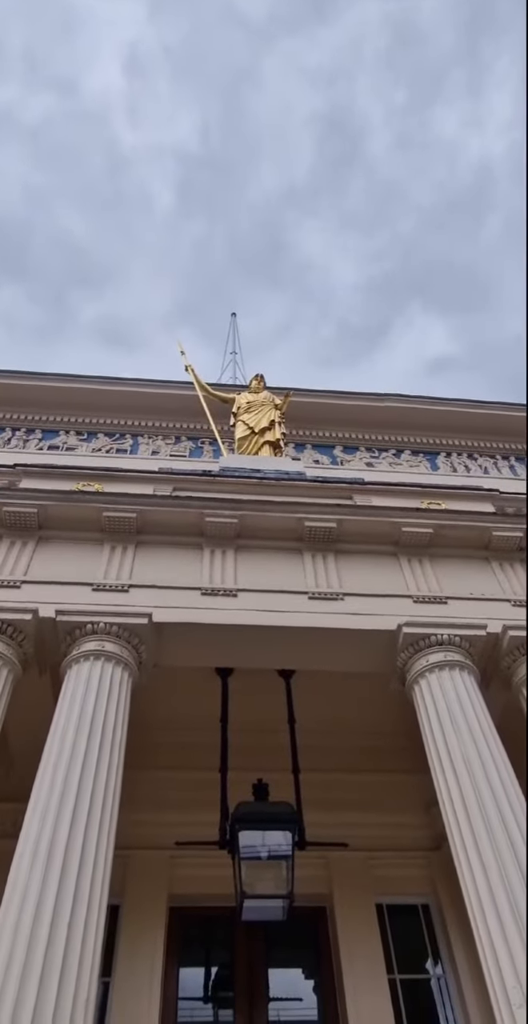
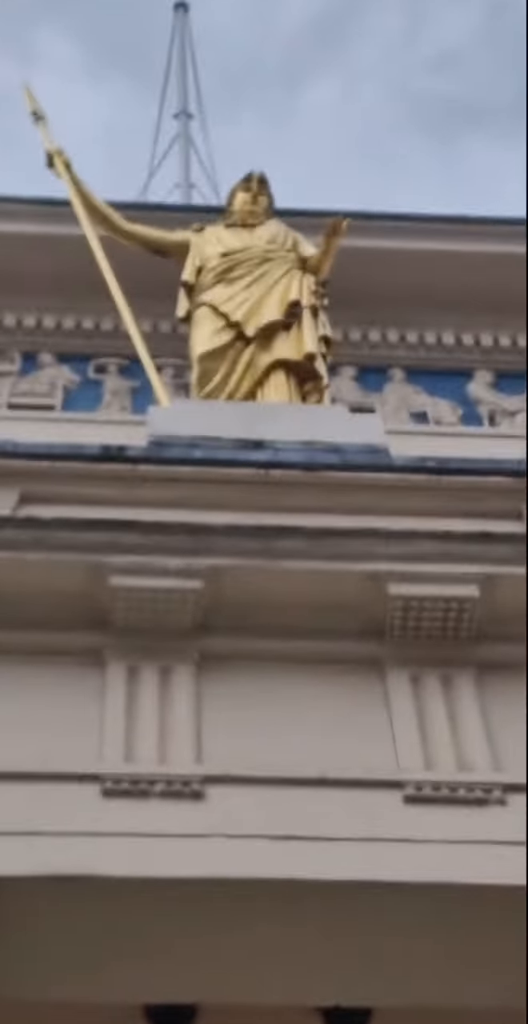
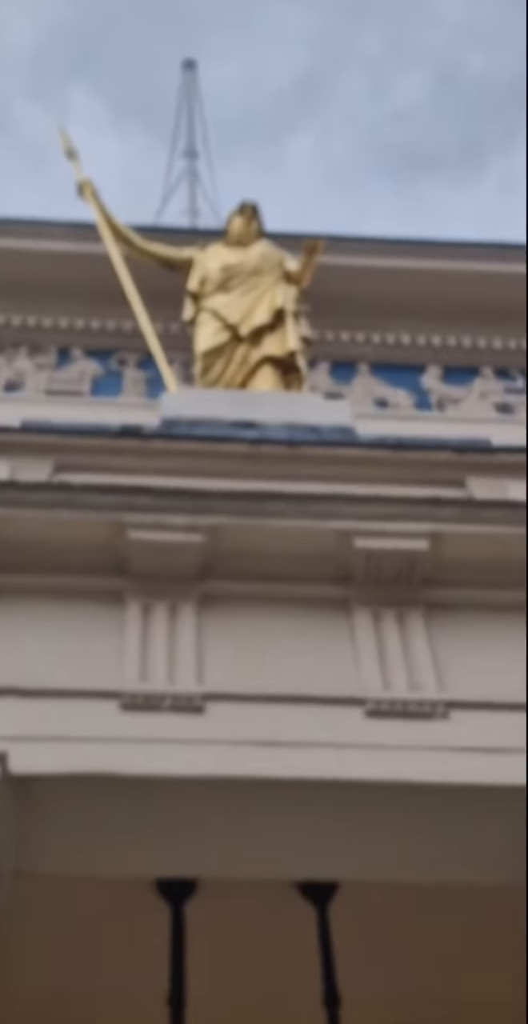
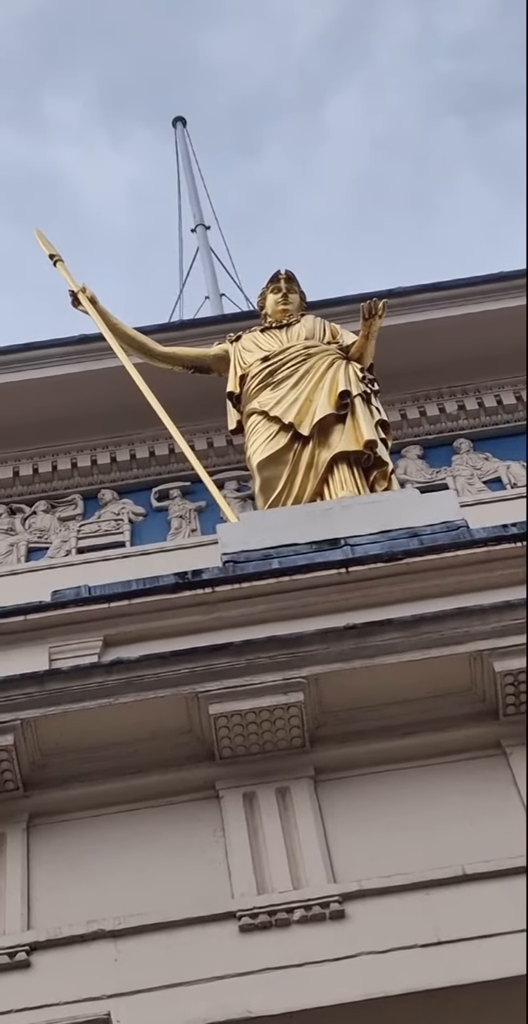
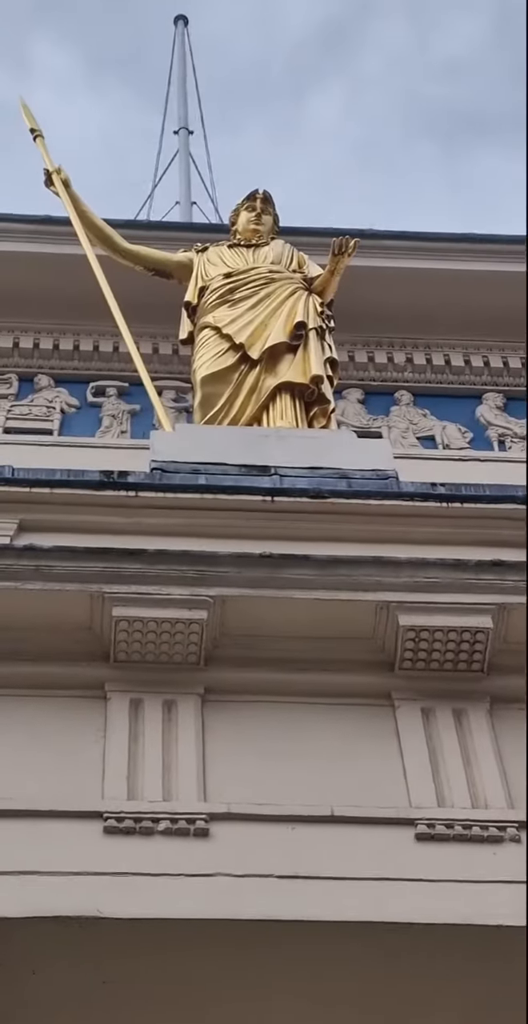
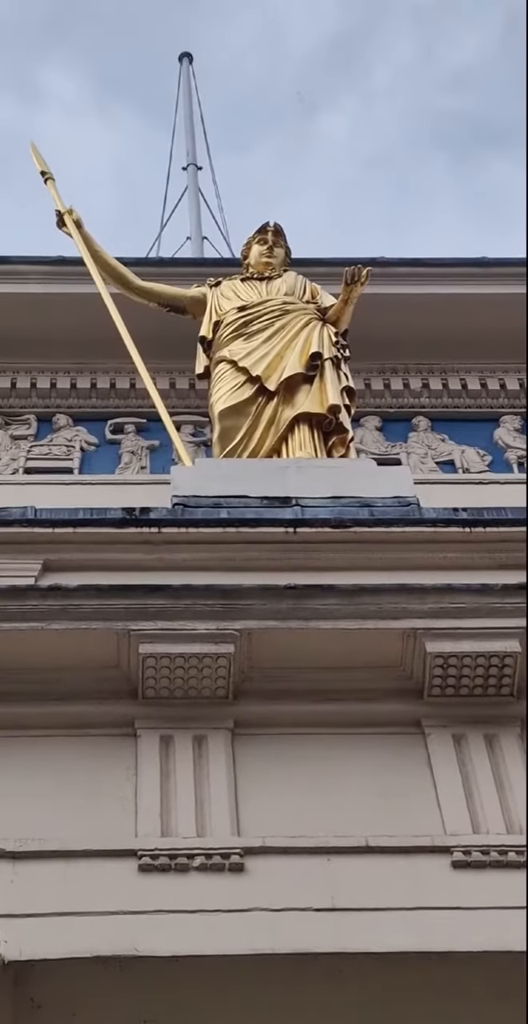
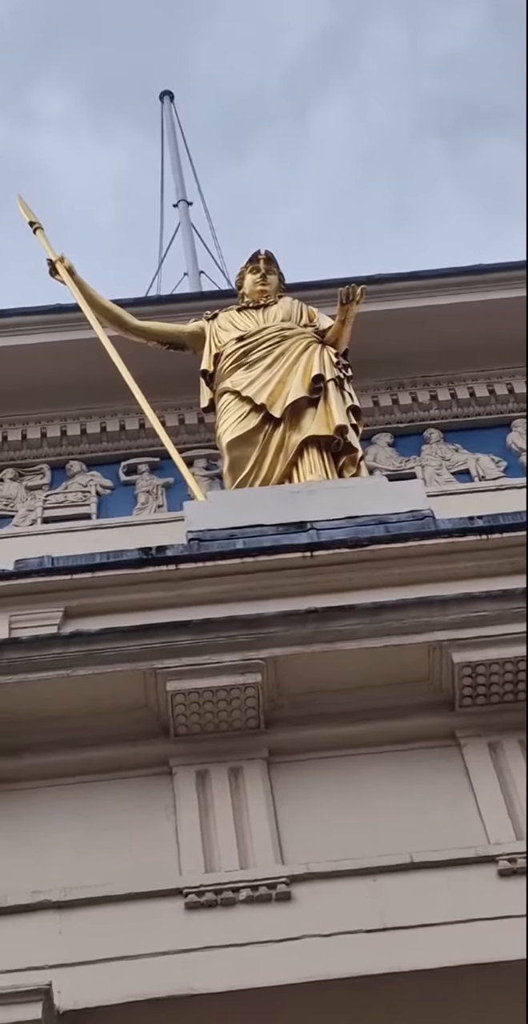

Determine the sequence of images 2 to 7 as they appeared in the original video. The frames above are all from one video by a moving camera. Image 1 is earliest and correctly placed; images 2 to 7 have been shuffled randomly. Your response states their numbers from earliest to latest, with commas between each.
3, 2, 5, 6, 7, 4
